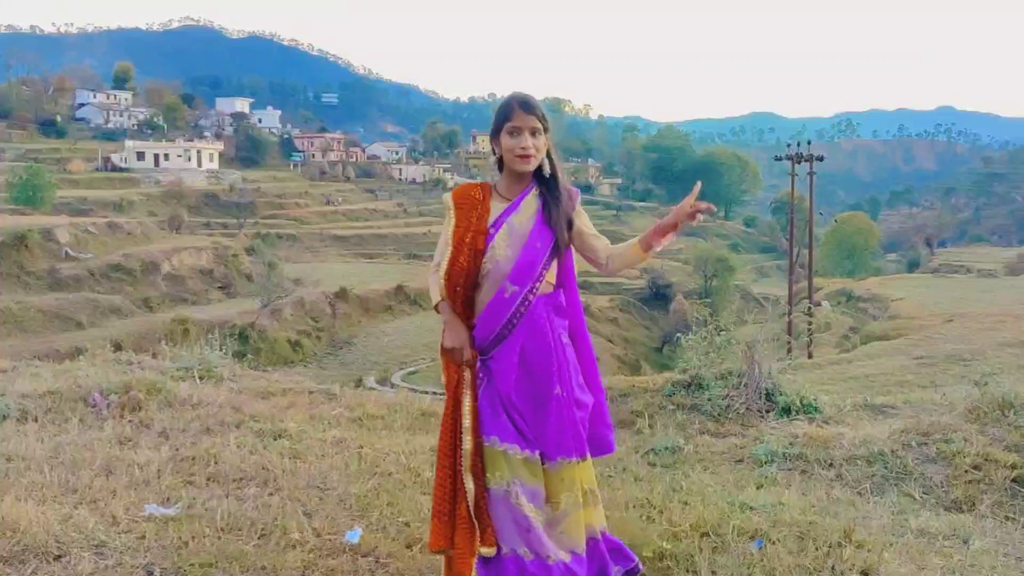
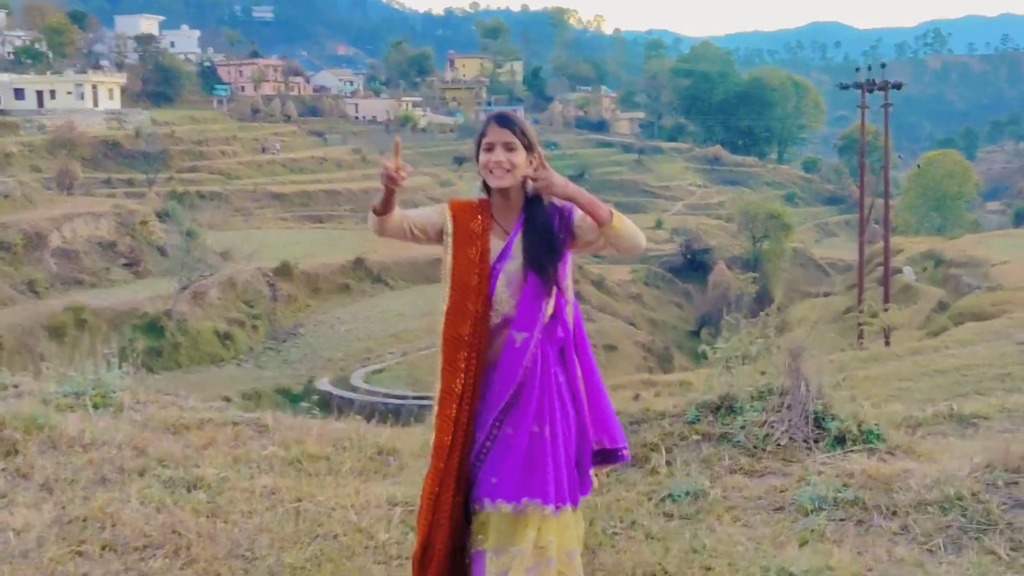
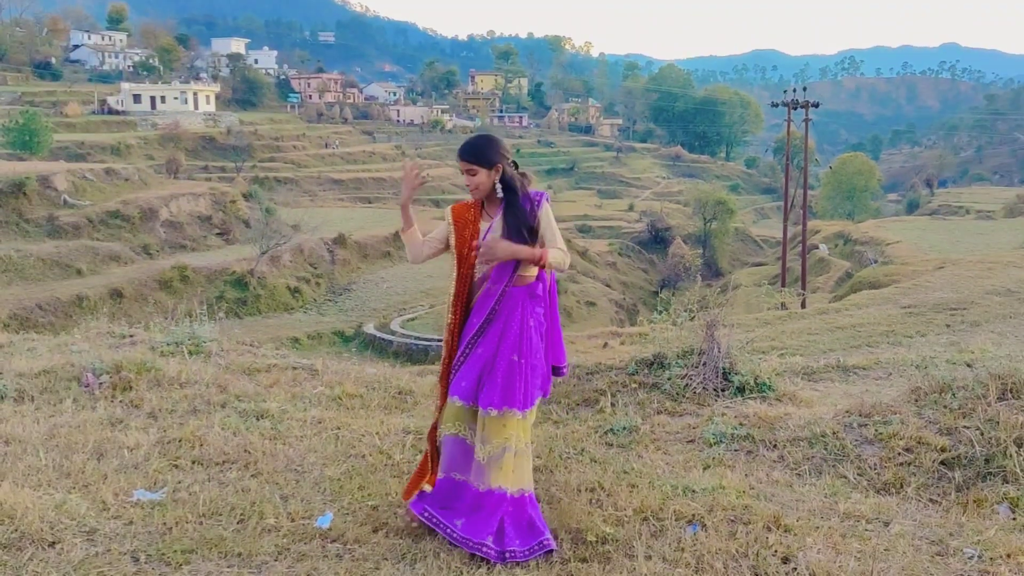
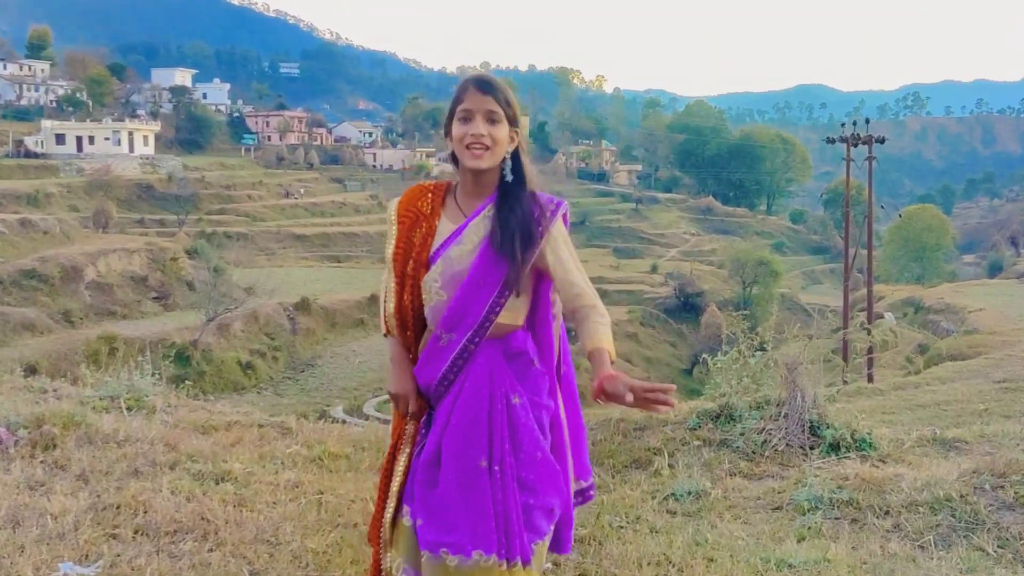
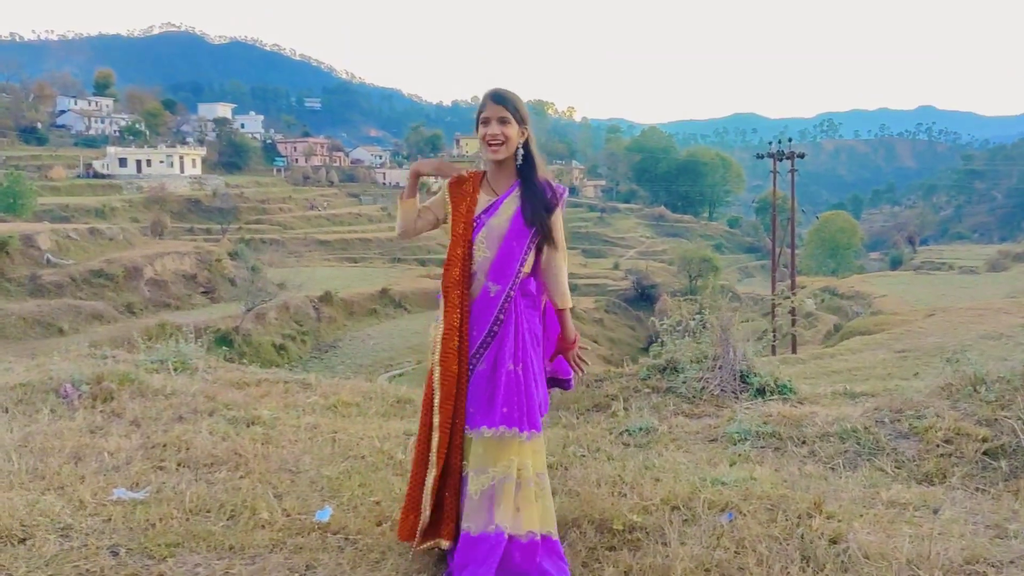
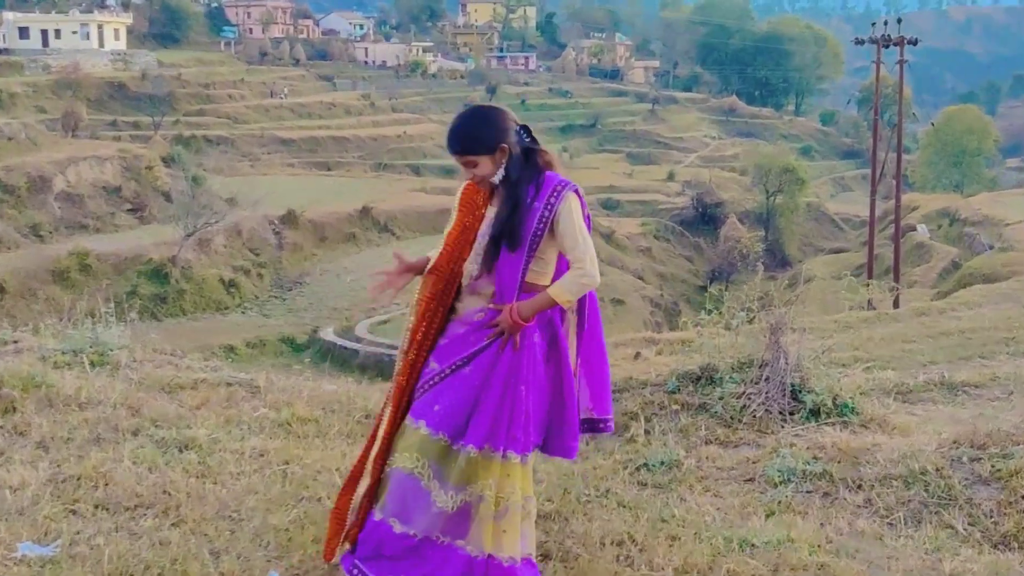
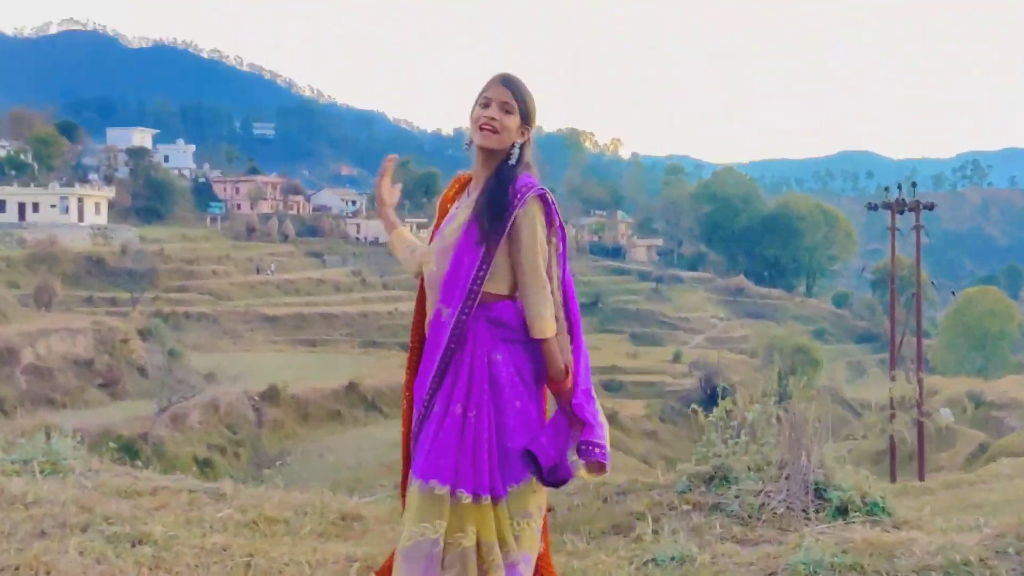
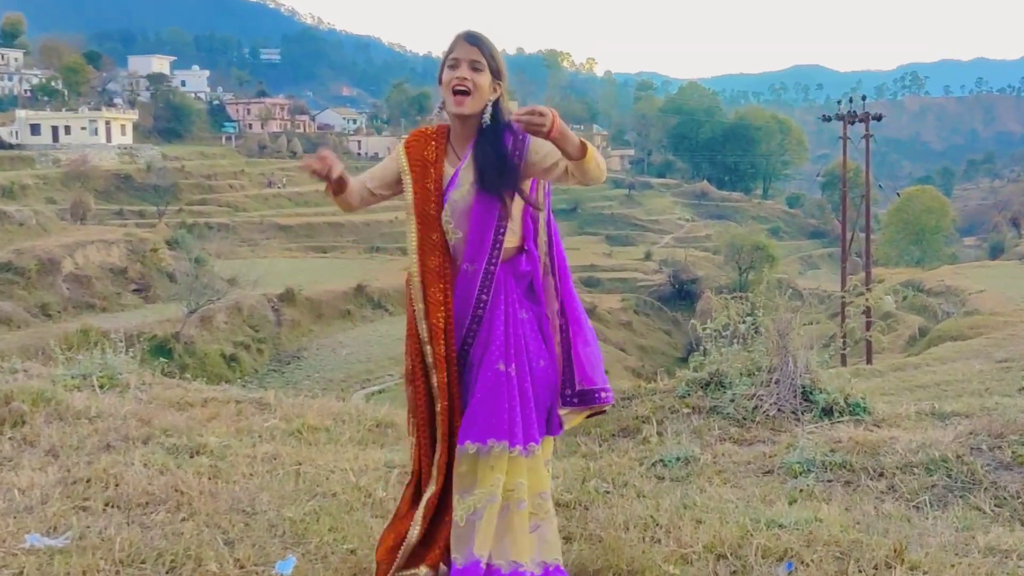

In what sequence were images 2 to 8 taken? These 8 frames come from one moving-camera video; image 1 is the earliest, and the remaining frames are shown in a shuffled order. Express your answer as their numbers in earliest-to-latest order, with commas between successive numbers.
4, 5, 8, 2, 3, 6, 7
